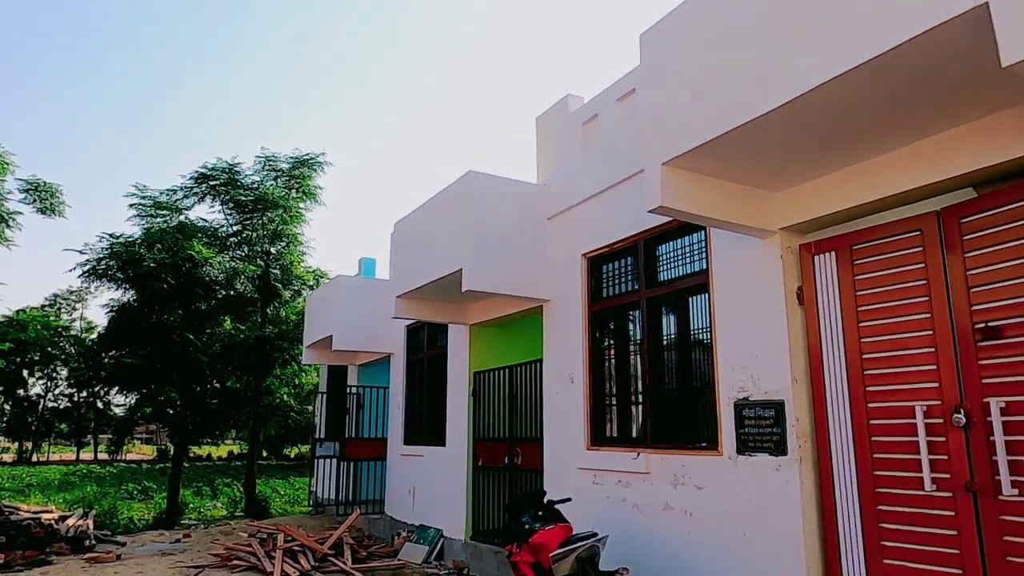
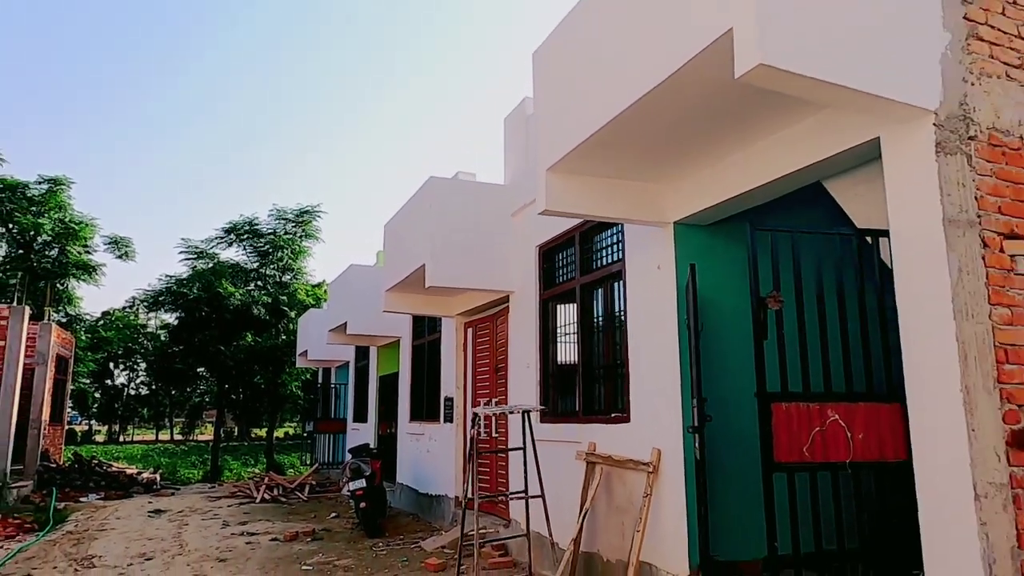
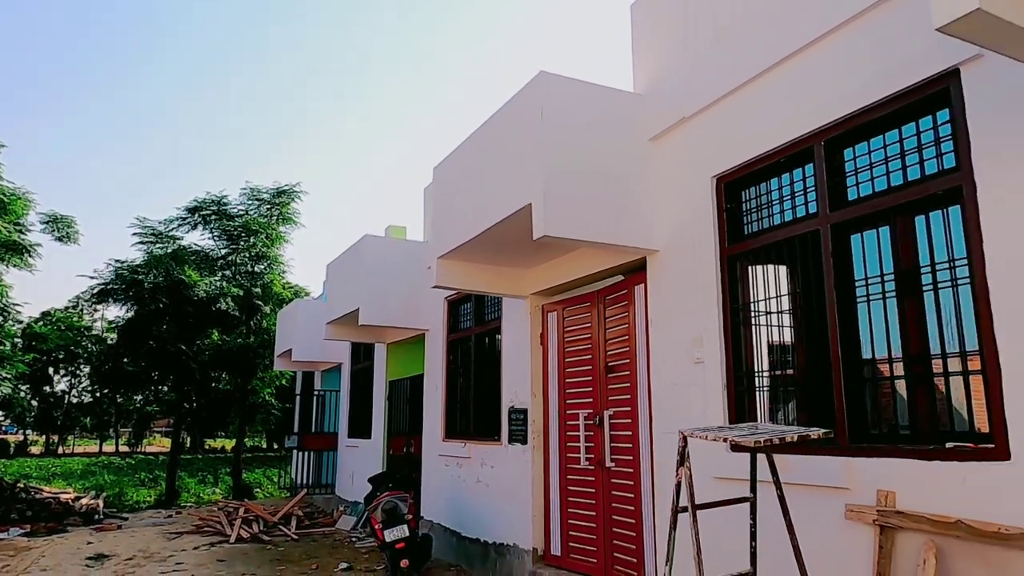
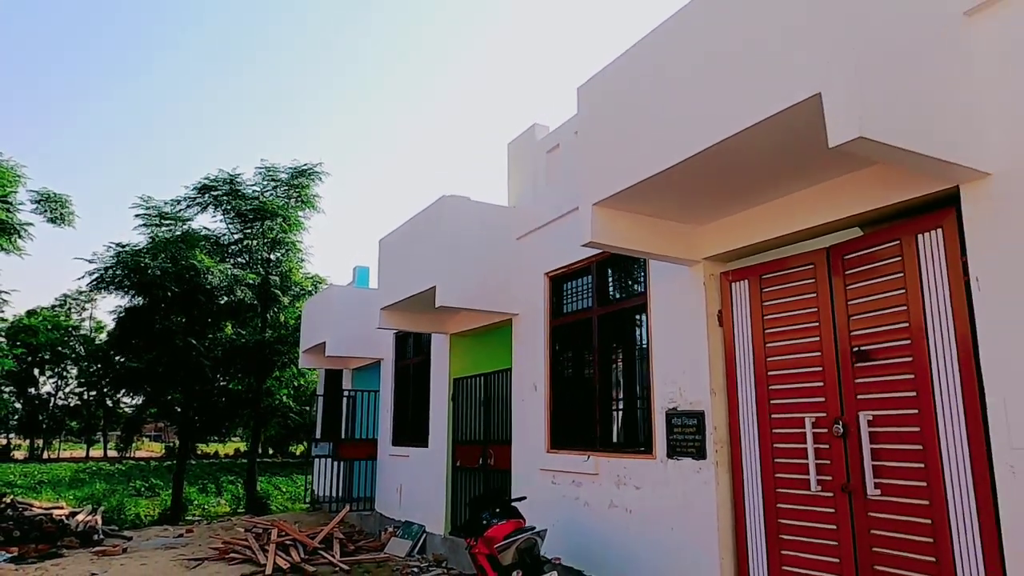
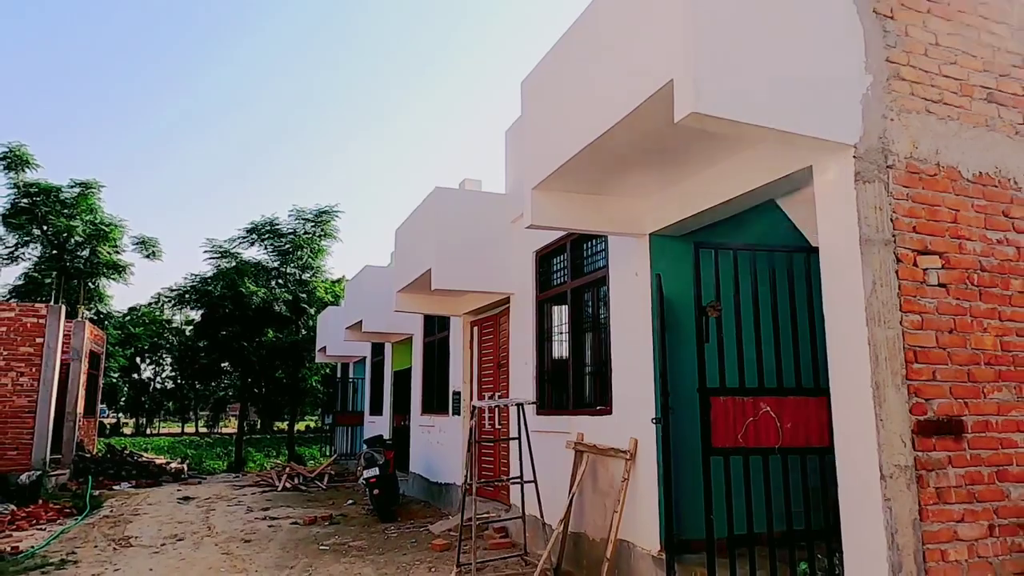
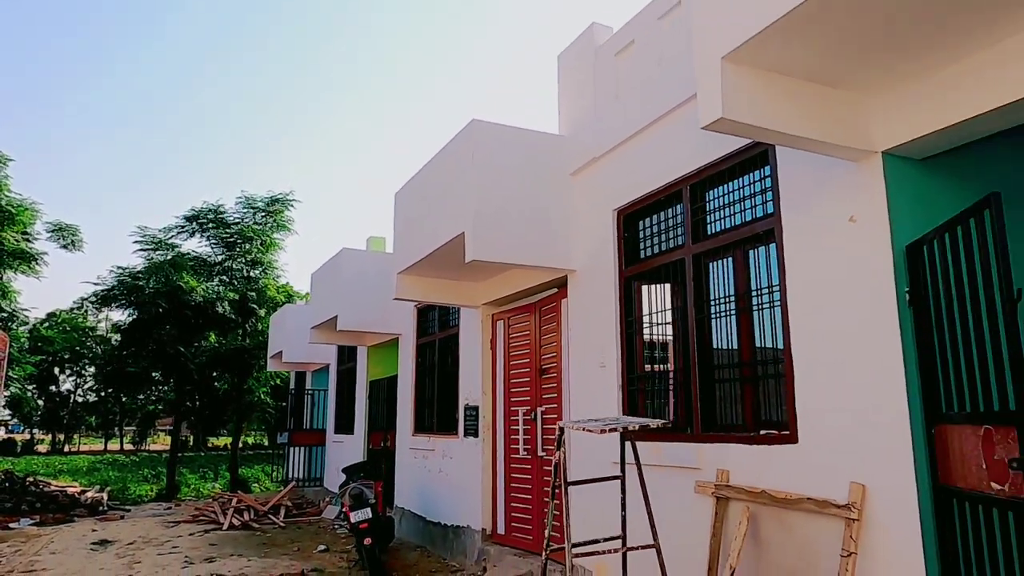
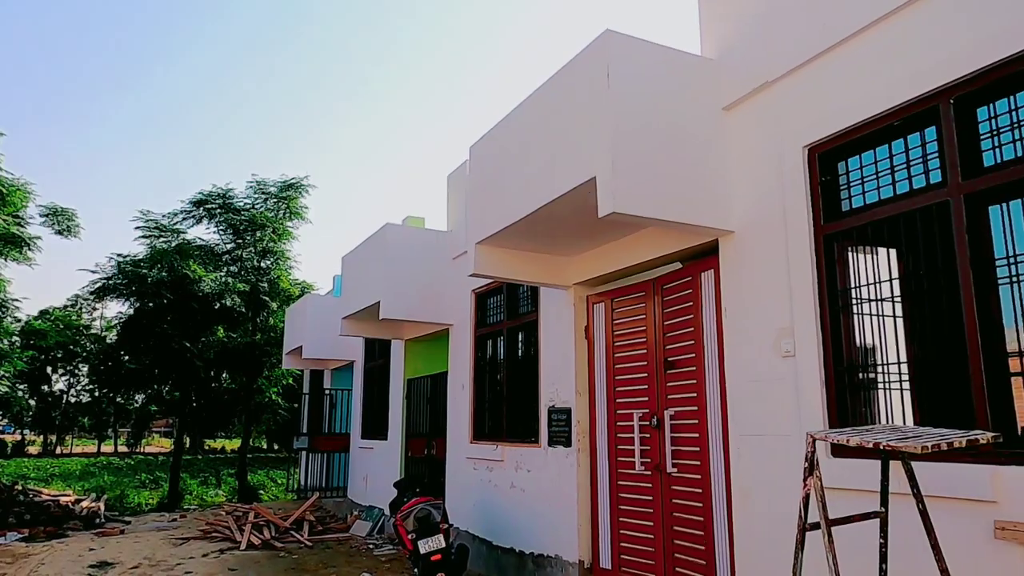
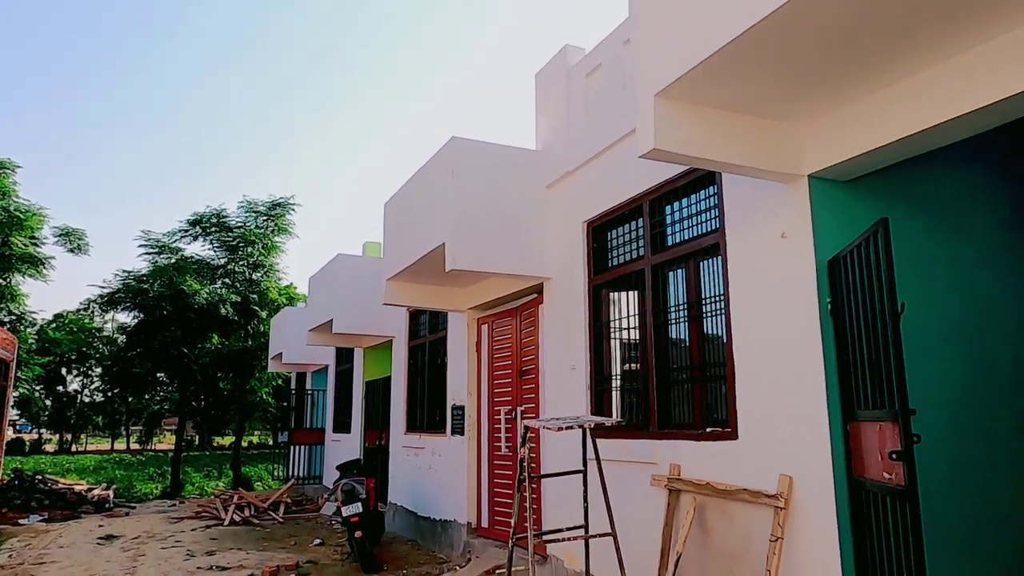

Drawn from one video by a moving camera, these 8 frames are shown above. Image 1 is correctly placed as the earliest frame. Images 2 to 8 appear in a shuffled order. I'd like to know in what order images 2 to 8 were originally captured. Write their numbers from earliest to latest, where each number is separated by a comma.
4, 7, 3, 6, 8, 2, 5
